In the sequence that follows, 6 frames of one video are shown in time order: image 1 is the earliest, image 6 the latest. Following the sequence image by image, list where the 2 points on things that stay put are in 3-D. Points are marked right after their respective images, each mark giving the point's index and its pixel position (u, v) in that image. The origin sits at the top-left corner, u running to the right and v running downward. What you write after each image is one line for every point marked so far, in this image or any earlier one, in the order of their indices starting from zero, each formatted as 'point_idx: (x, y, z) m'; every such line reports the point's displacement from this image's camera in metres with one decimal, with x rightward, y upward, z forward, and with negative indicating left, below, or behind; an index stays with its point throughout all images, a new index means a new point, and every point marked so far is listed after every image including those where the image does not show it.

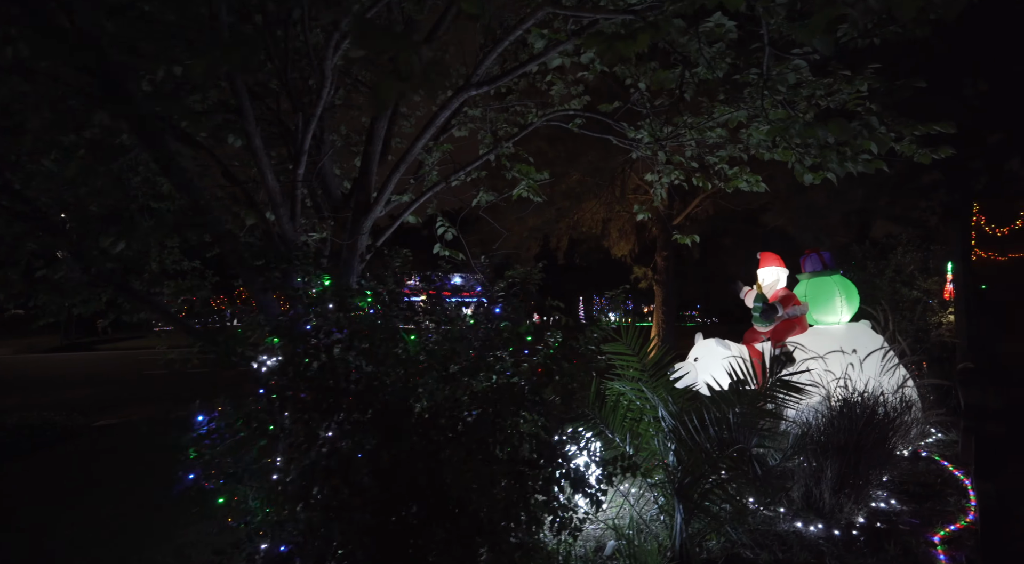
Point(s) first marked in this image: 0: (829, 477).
0: (+2.1, -1.3, +4.1) m
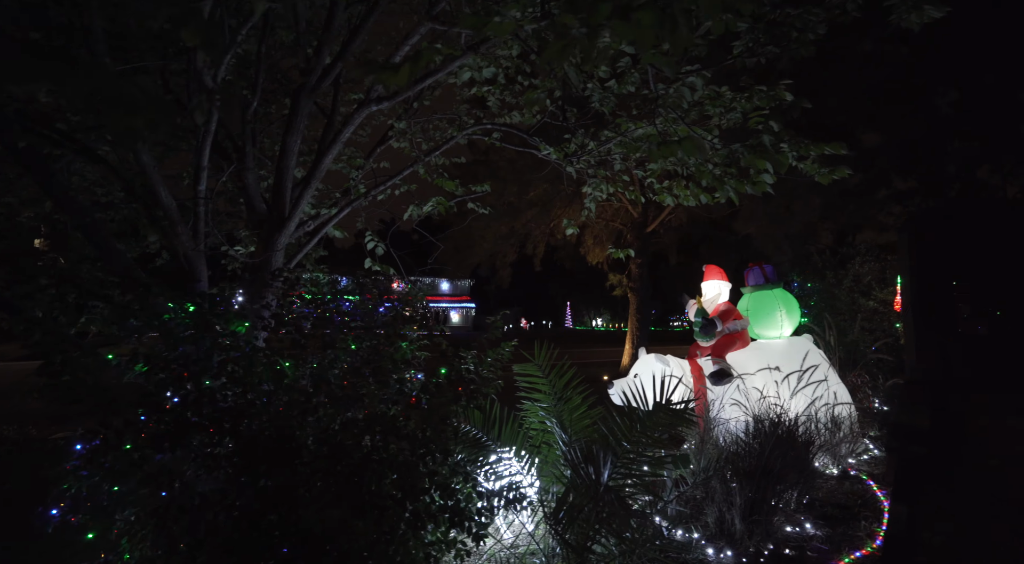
0: (+1.5, -1.4, +4.0) m
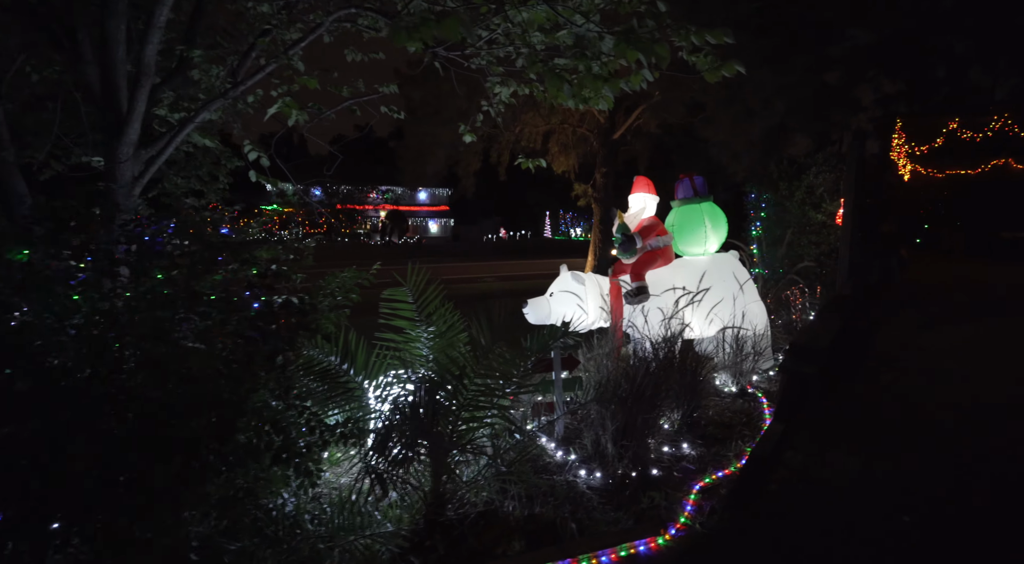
0: (+0.6, -0.9, +3.9) m
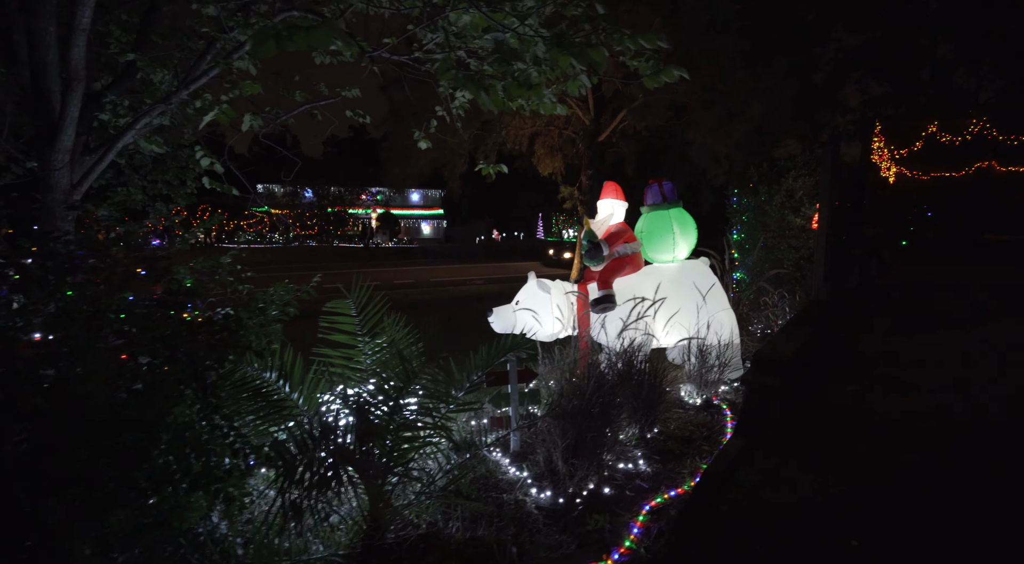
0: (+0.3, -1.0, +3.7) m
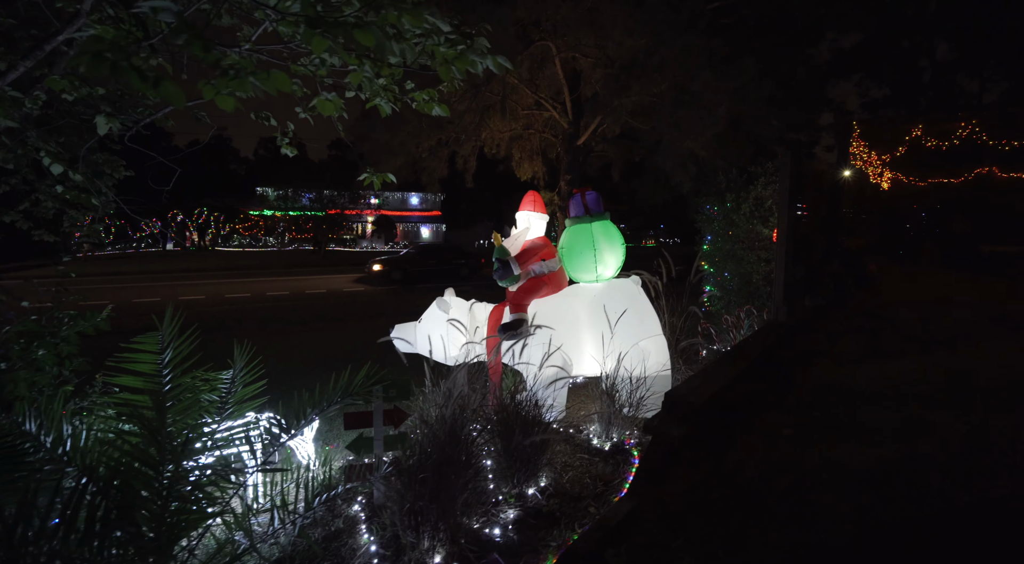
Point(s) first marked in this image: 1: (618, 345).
0: (-0.5, -1.1, +3.1) m
1: (+0.9, -0.5, +4.8) m
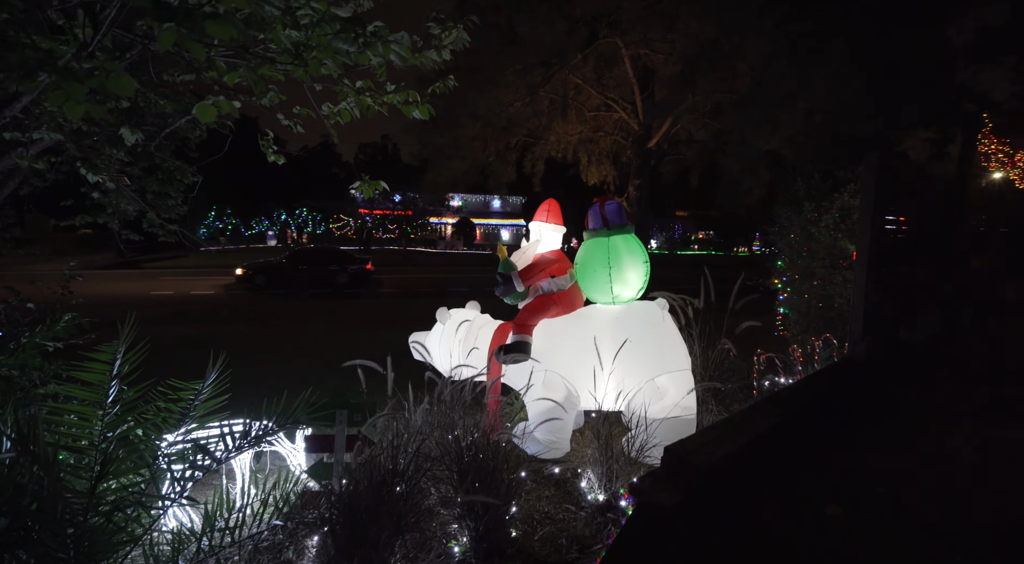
0: (-0.8, -1.2, +2.8) m
1: (+0.9, -0.7, +4.2) m
